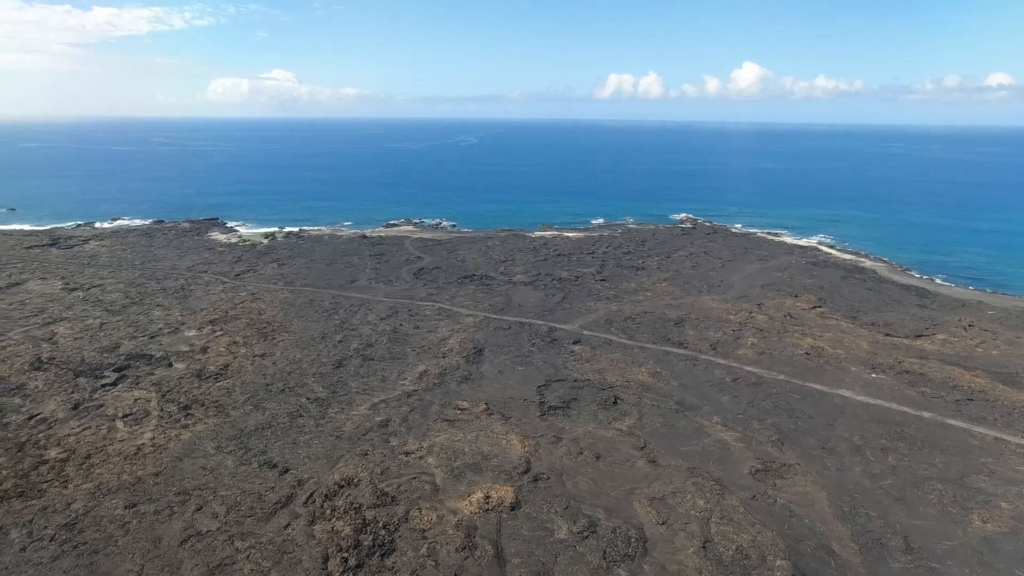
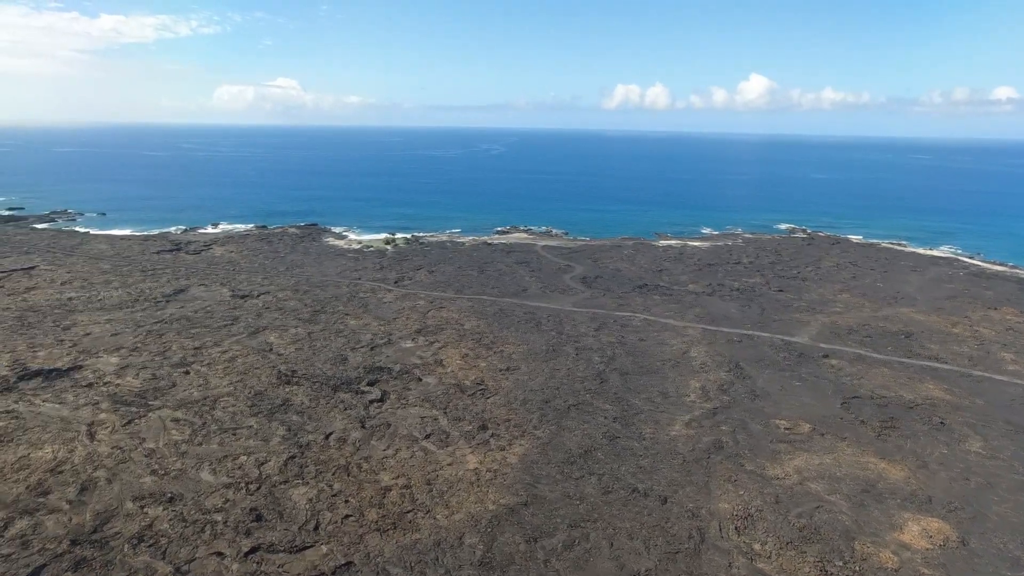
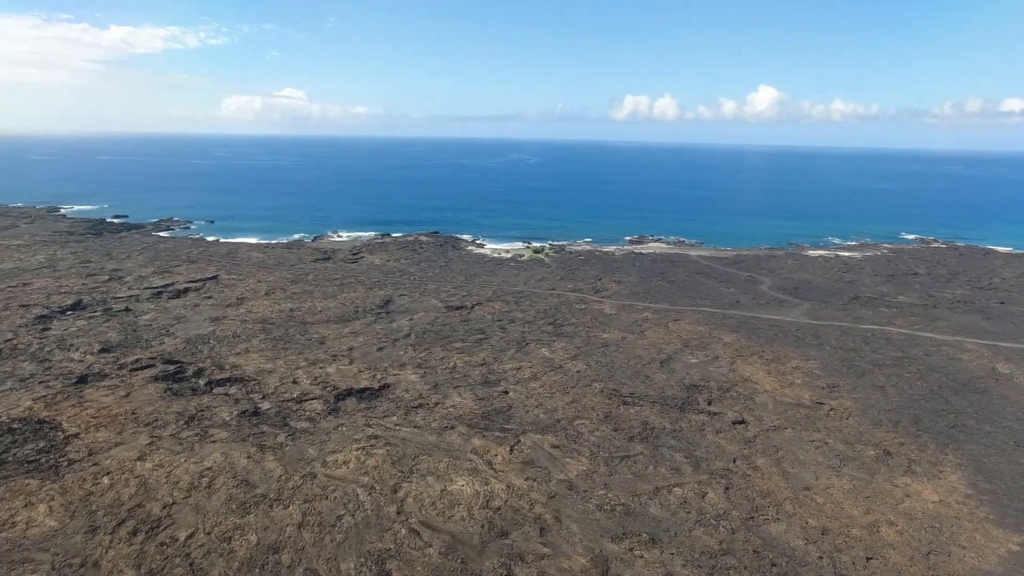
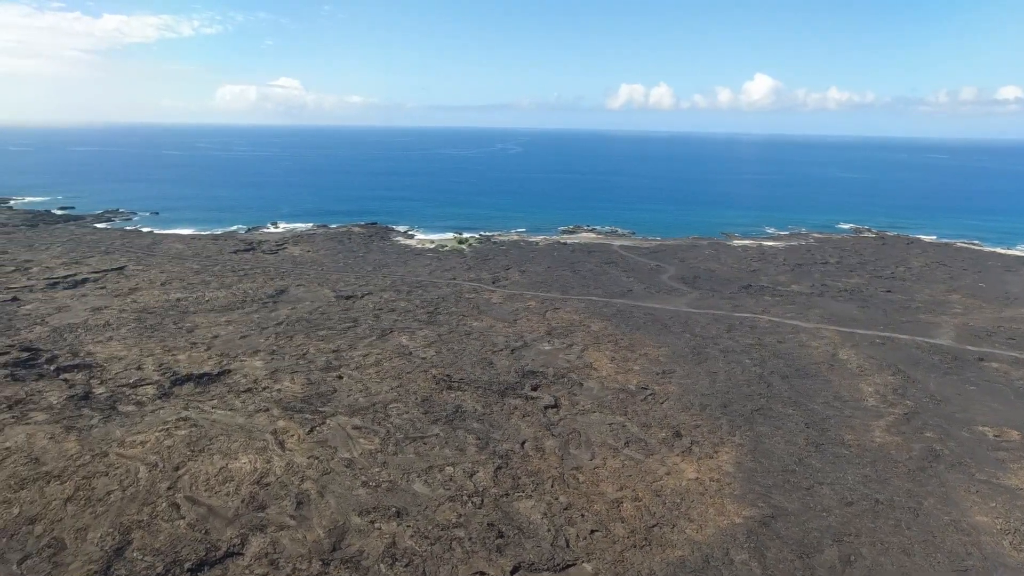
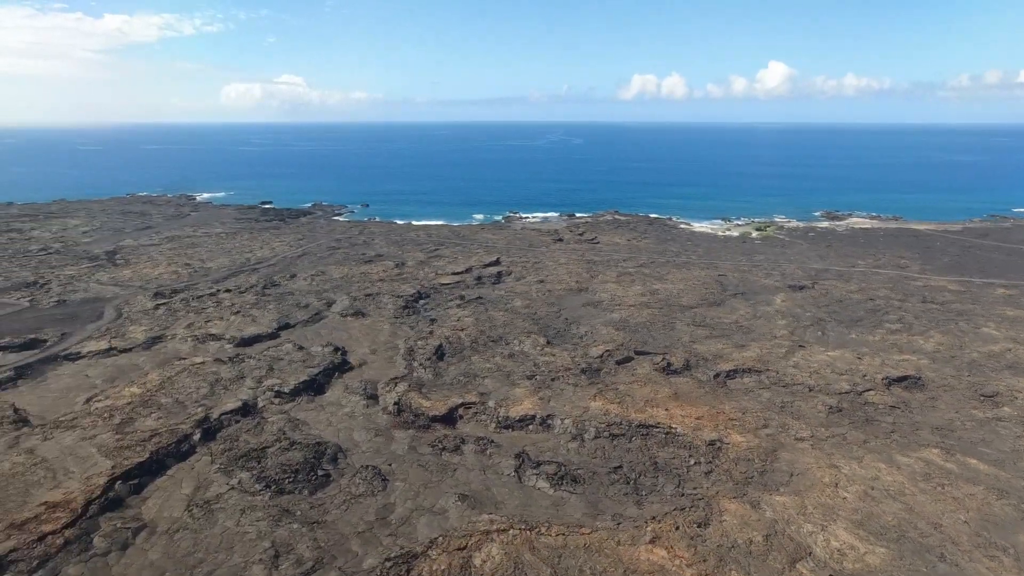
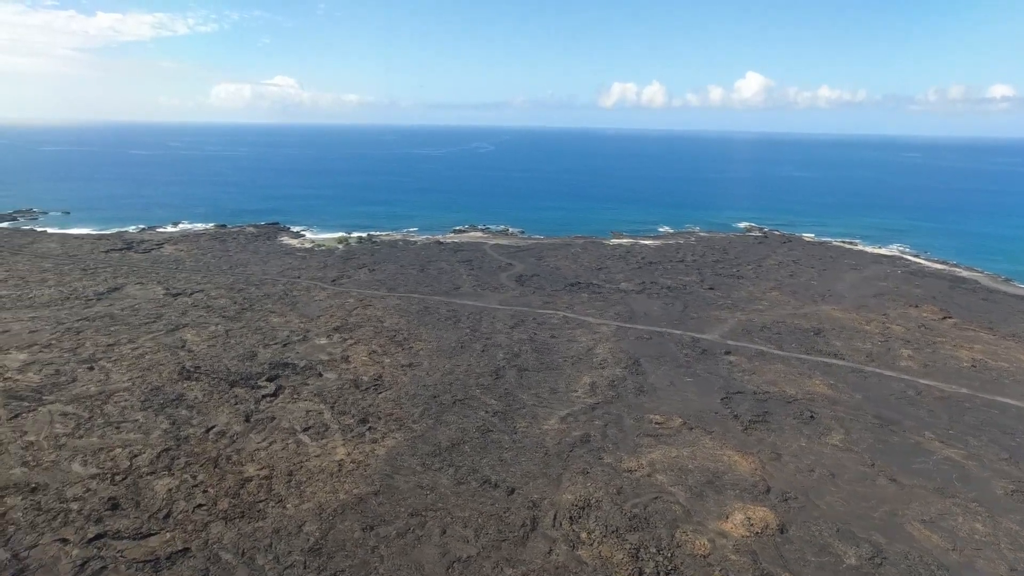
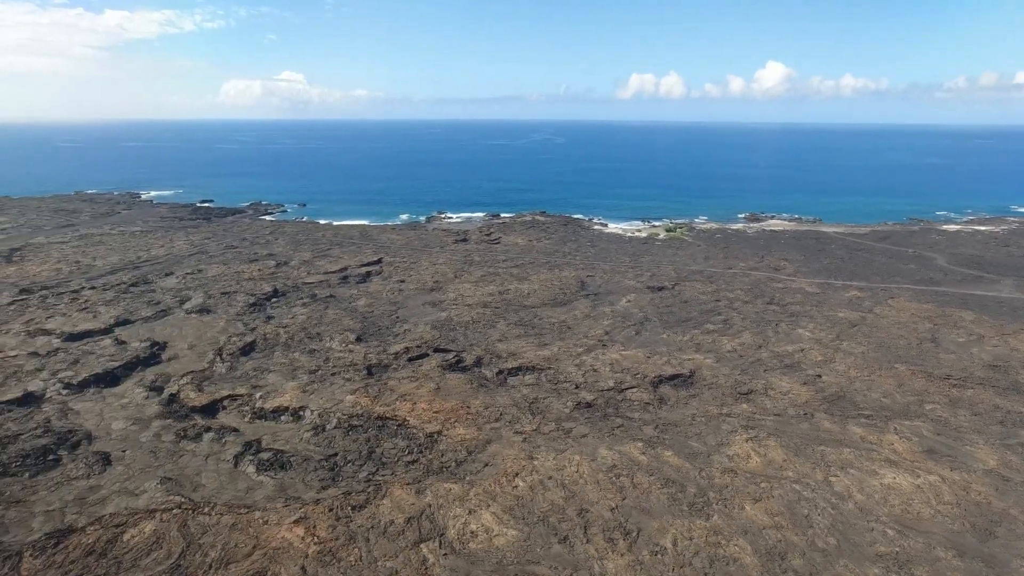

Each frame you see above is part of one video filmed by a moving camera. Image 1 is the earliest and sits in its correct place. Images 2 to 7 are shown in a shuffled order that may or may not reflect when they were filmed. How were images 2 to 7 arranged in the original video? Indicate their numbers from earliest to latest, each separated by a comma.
6, 2, 4, 3, 7, 5
